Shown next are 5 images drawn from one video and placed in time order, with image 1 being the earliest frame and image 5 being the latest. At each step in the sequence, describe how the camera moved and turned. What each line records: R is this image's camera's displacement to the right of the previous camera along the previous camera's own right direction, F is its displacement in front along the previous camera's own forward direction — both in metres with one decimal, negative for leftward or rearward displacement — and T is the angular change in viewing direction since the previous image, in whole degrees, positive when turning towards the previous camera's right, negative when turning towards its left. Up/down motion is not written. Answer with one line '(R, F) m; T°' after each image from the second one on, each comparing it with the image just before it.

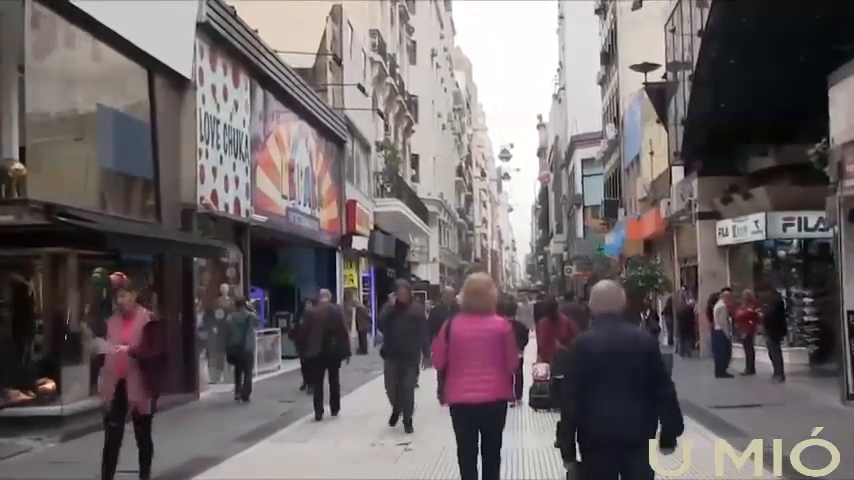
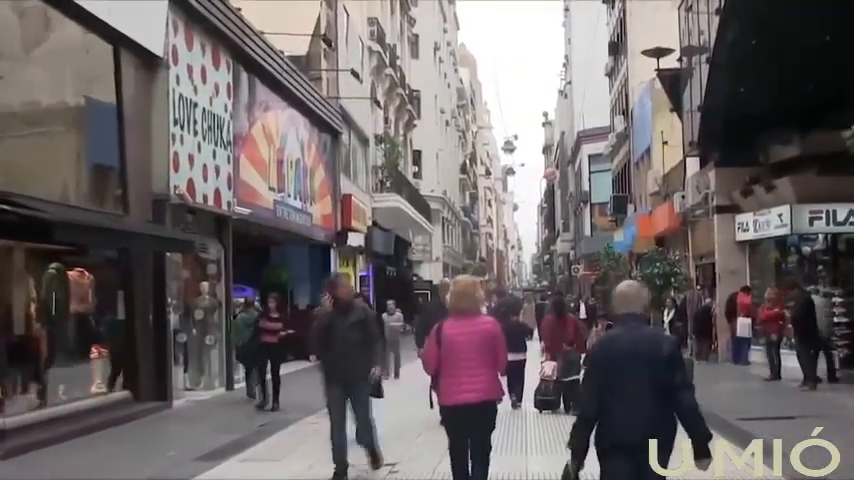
(+0.1, +1.6) m; 0°
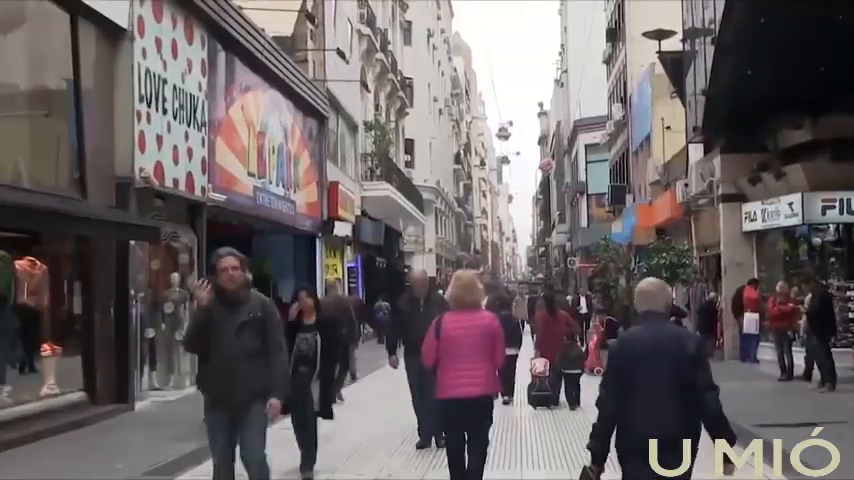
(+0.1, +1.2) m; 0°
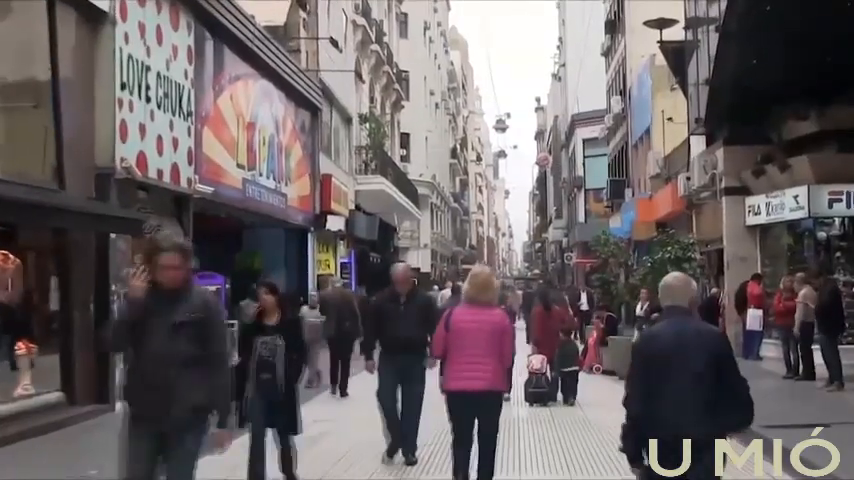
(0.0, +0.6) m; 0°
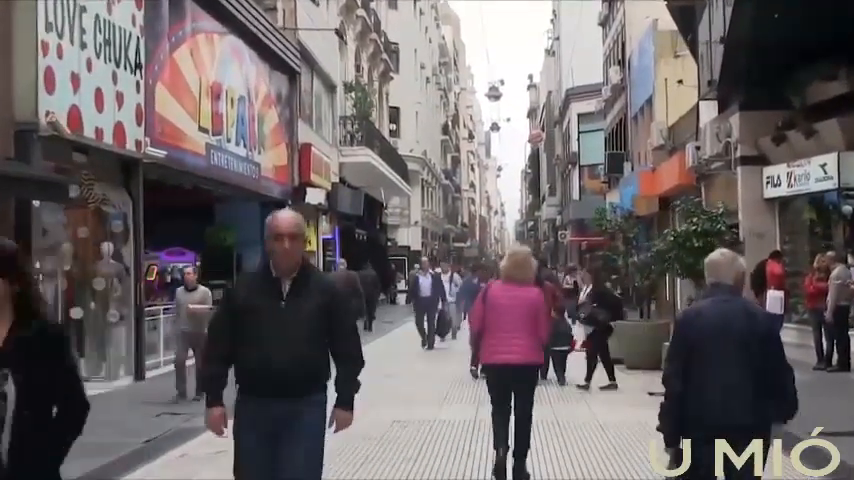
(+0.1, +2.0) m; 0°
